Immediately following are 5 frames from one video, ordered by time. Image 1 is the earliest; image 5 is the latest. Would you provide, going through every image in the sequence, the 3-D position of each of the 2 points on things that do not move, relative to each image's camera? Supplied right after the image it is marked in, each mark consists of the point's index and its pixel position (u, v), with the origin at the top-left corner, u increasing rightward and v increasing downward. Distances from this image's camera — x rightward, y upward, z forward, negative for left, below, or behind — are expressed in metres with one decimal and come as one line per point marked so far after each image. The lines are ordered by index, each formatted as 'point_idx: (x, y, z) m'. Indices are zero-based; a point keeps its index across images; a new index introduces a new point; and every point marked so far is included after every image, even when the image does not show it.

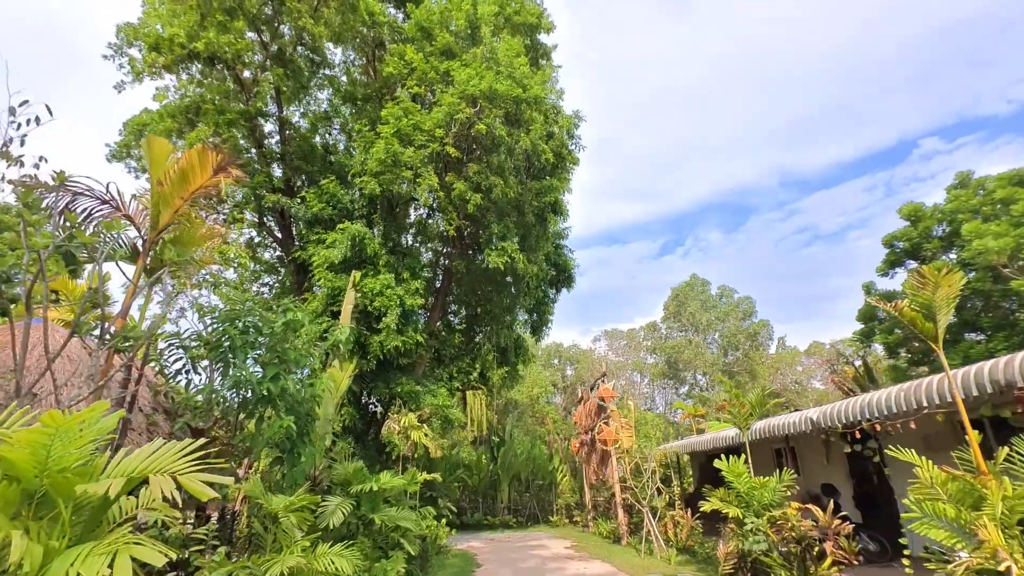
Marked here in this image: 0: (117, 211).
0: (-3.0, +0.6, +3.7) m
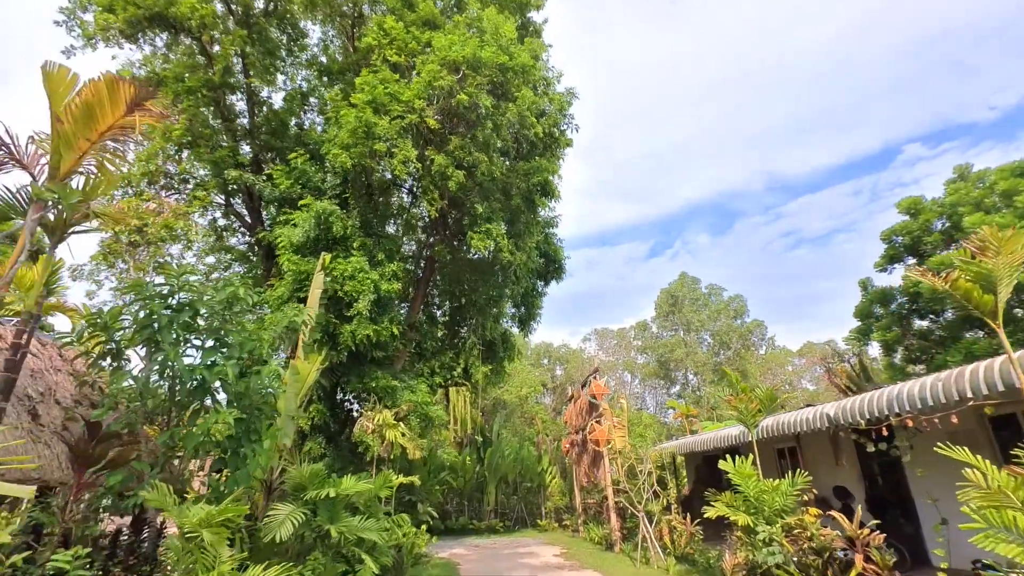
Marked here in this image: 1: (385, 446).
0: (-3.1, +0.8, +3.0) m
1: (-1.7, -2.2, +6.7) m
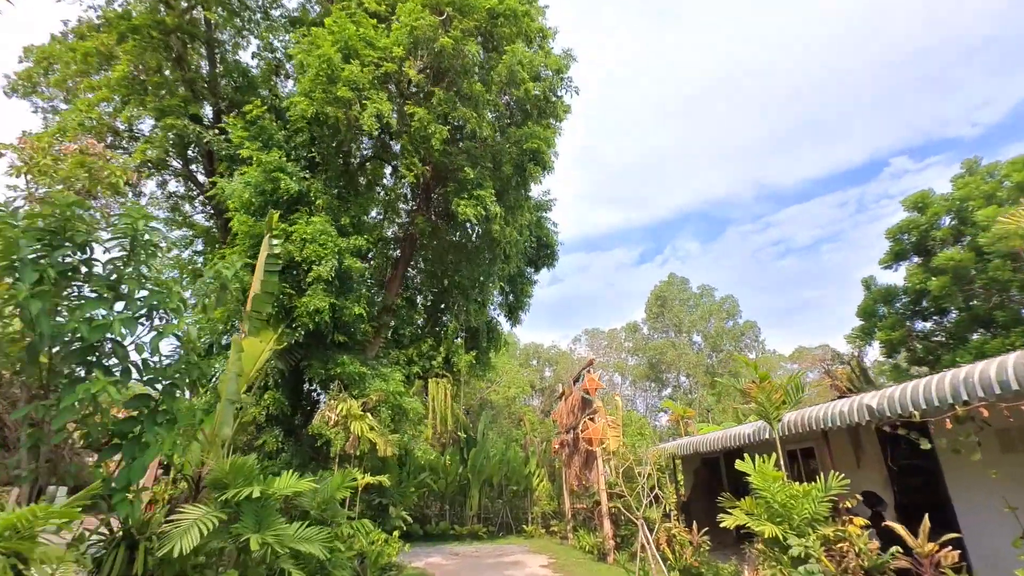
0: (-3.1, +1.2, +2.2) m
1: (-1.9, -1.8, +5.9) m
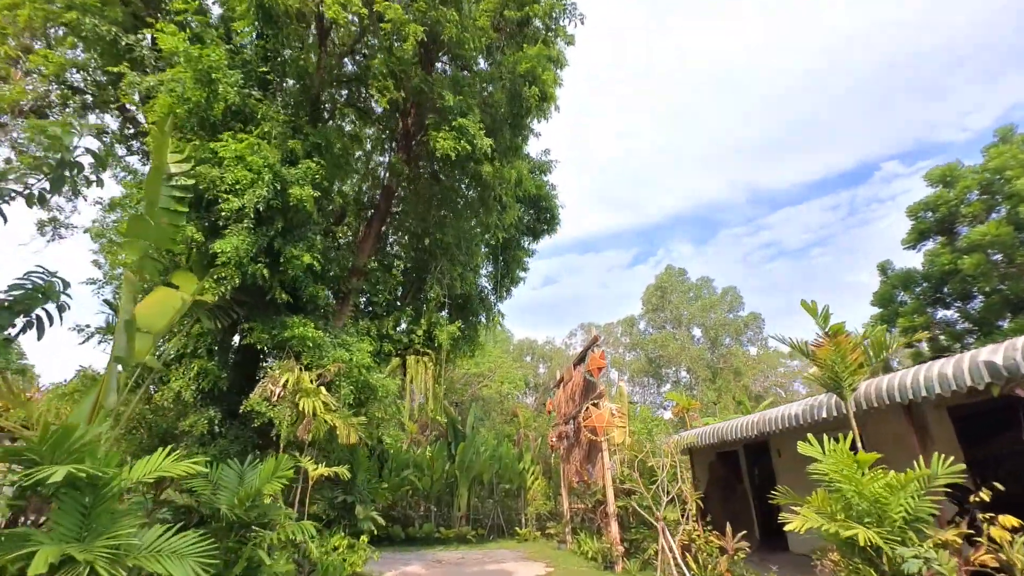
0: (-3.2, +1.8, +1.0) m
1: (-2.0, -1.3, +4.7) m
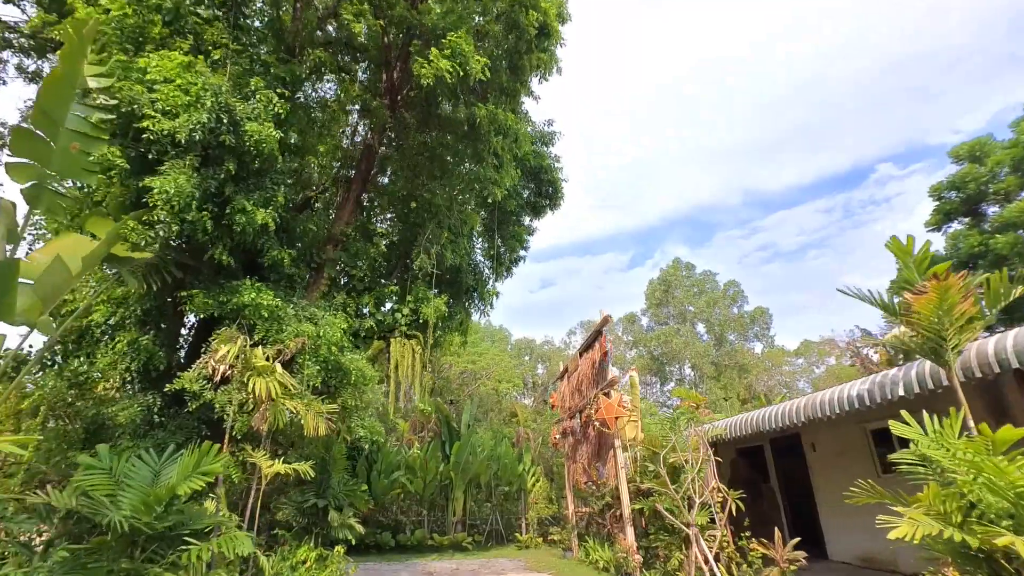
0: (-3.1, +2.1, +0.1) m
1: (-2.0, -0.9, +3.8) m
